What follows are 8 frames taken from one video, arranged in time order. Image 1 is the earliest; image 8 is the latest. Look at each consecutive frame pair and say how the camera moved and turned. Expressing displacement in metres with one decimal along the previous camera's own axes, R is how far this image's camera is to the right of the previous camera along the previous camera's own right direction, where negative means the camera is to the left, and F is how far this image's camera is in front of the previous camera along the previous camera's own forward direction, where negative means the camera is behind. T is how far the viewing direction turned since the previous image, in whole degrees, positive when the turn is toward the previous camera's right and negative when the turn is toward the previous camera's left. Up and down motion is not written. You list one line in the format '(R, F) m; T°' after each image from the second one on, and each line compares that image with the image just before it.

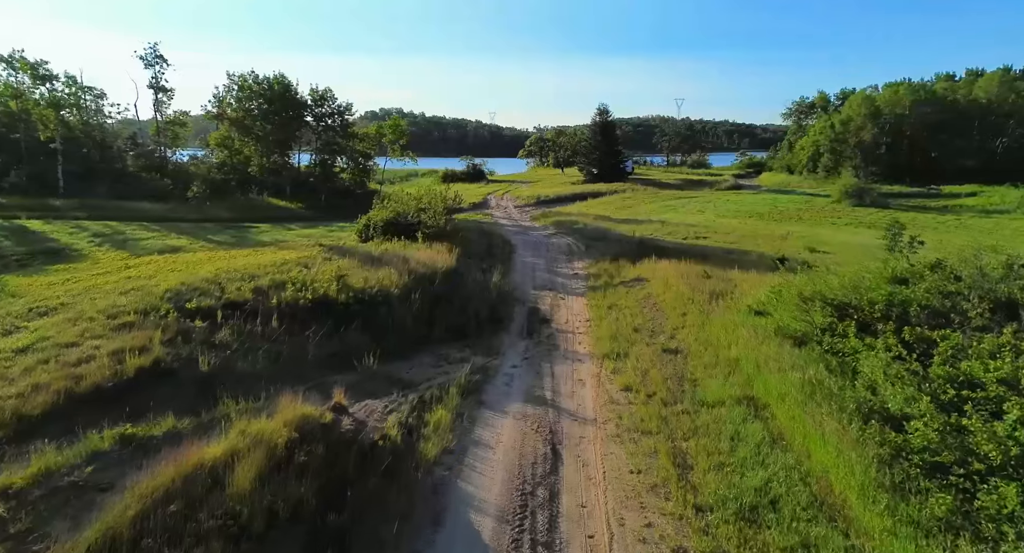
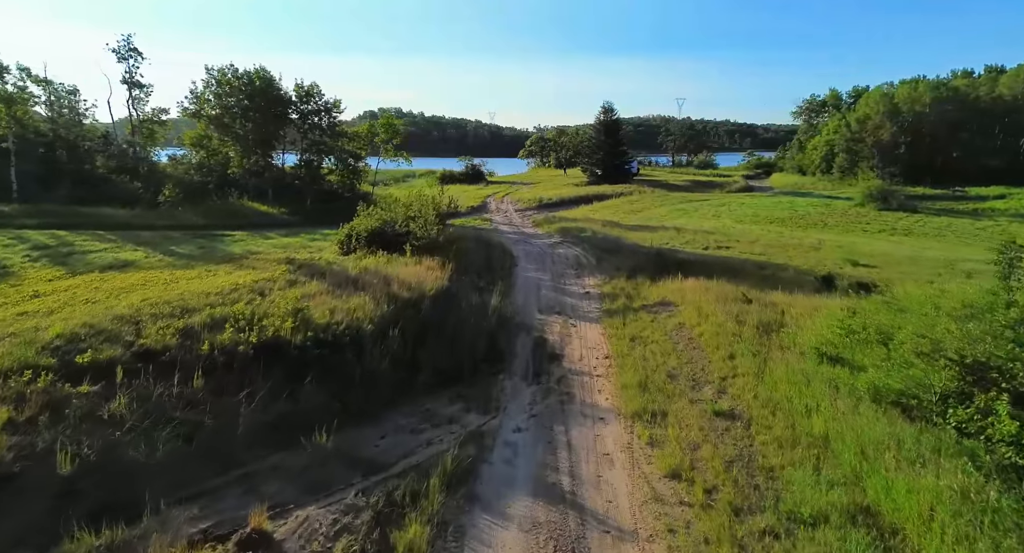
(0.0, +2.7) m; 0°
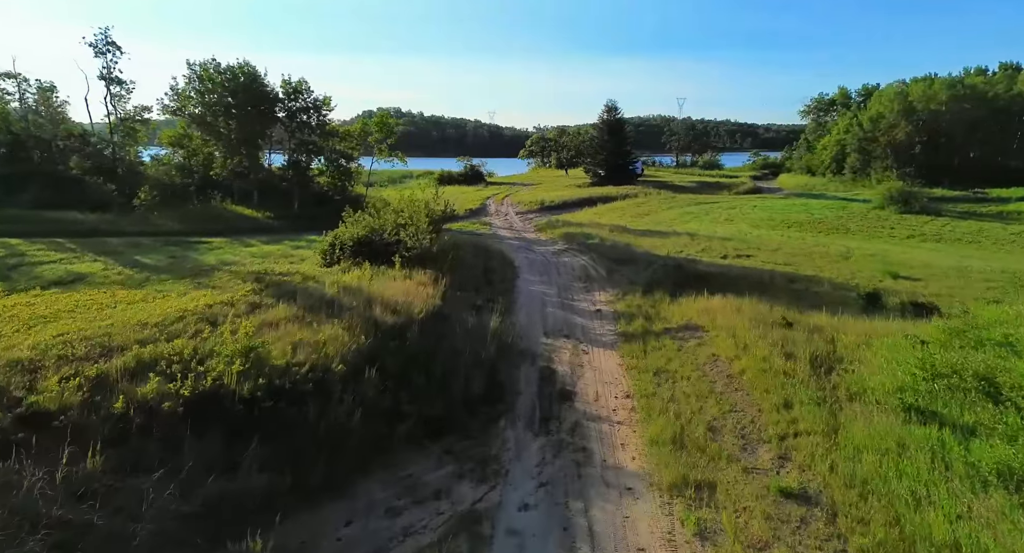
(-0.1, +2.0) m; 0°
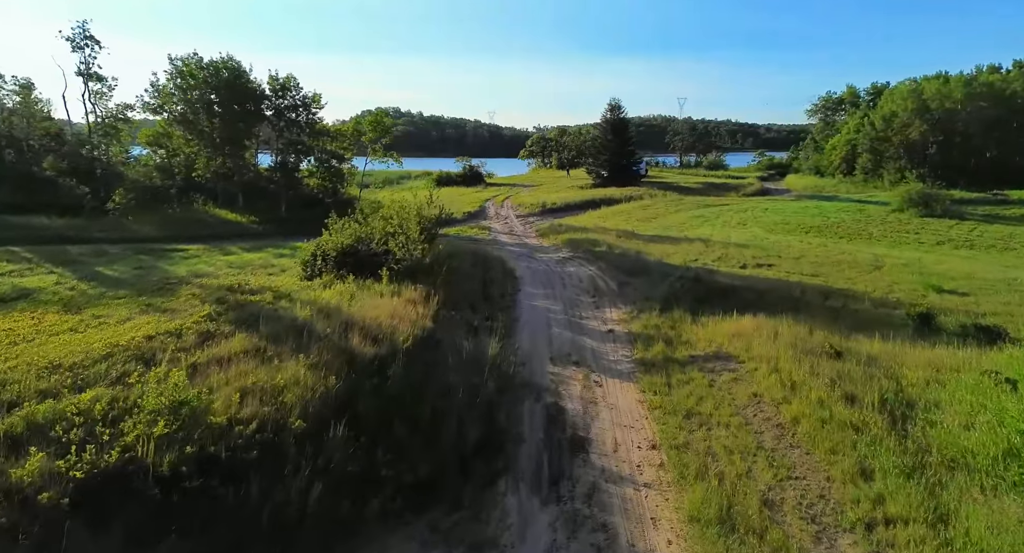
(0.0, +1.8) m; 0°
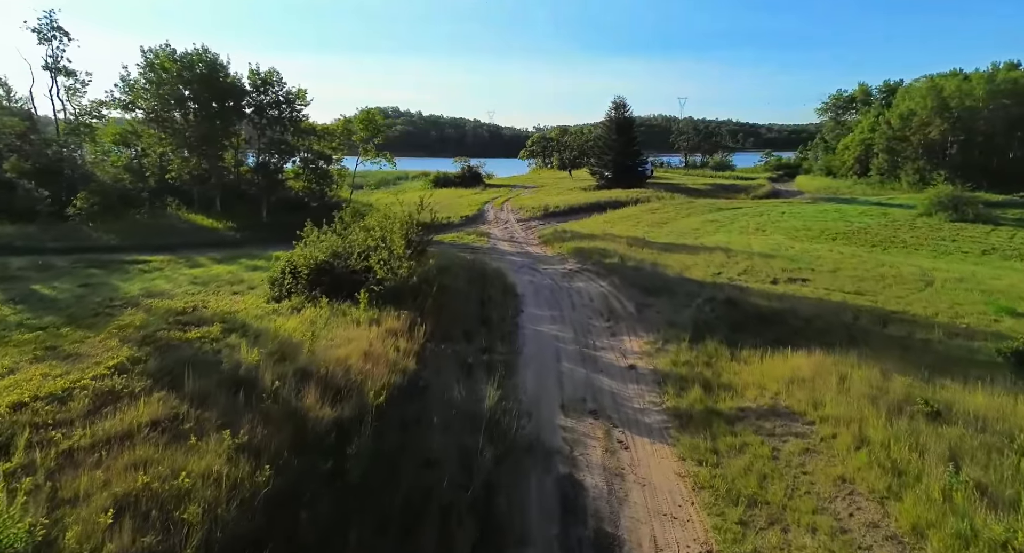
(0.0, +2.3) m; 0°
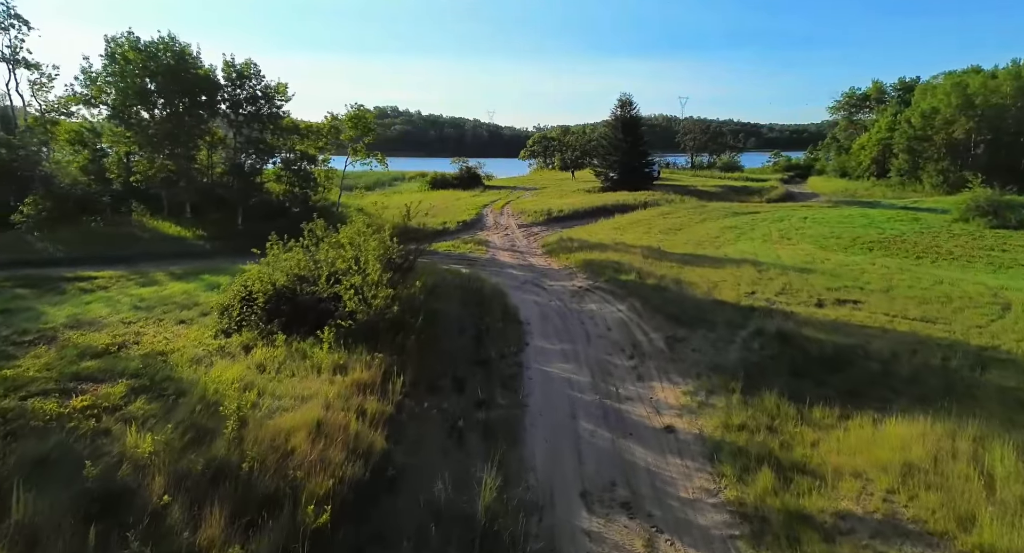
(-0.1, +2.6) m; 0°
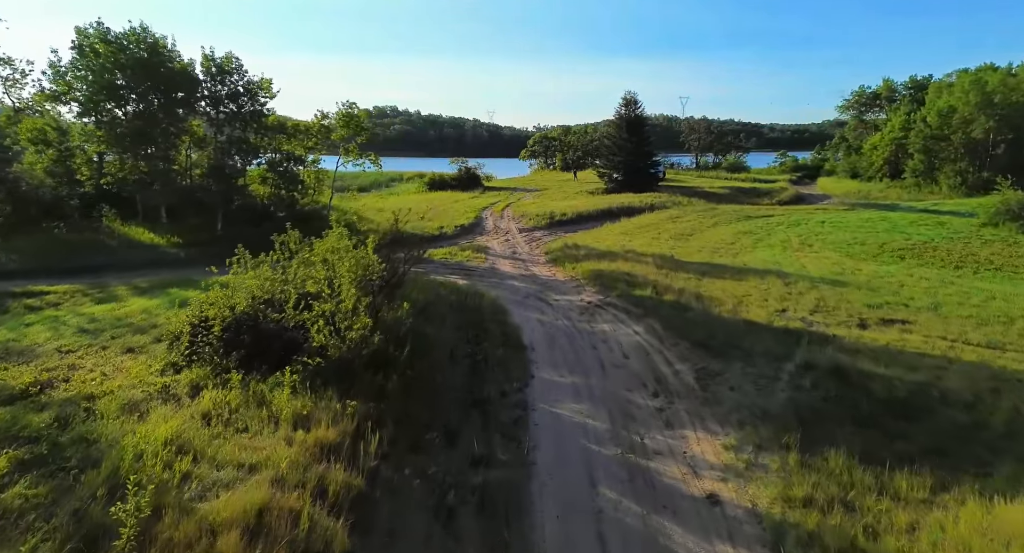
(0.0, +1.8) m; 0°
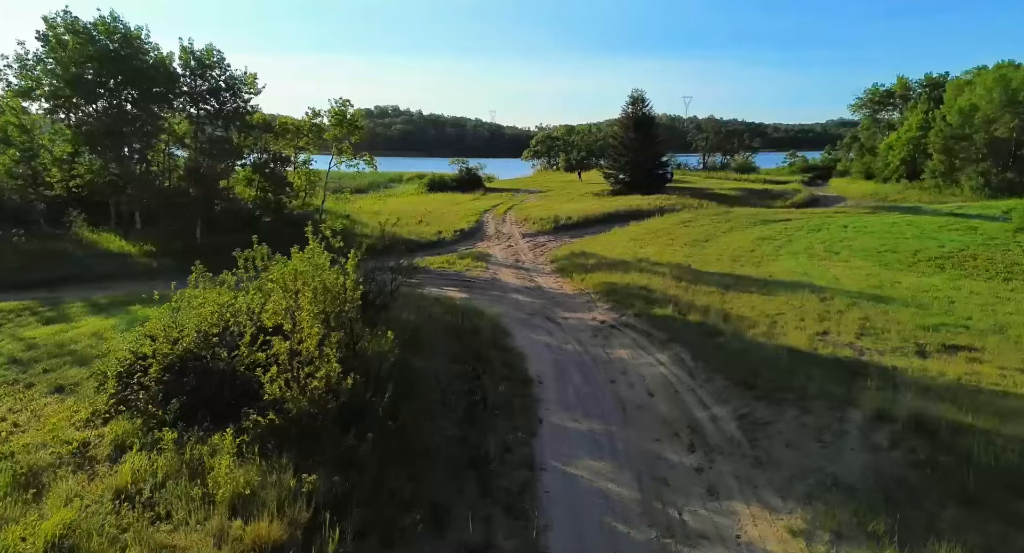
(0.0, +1.8) m; 0°
